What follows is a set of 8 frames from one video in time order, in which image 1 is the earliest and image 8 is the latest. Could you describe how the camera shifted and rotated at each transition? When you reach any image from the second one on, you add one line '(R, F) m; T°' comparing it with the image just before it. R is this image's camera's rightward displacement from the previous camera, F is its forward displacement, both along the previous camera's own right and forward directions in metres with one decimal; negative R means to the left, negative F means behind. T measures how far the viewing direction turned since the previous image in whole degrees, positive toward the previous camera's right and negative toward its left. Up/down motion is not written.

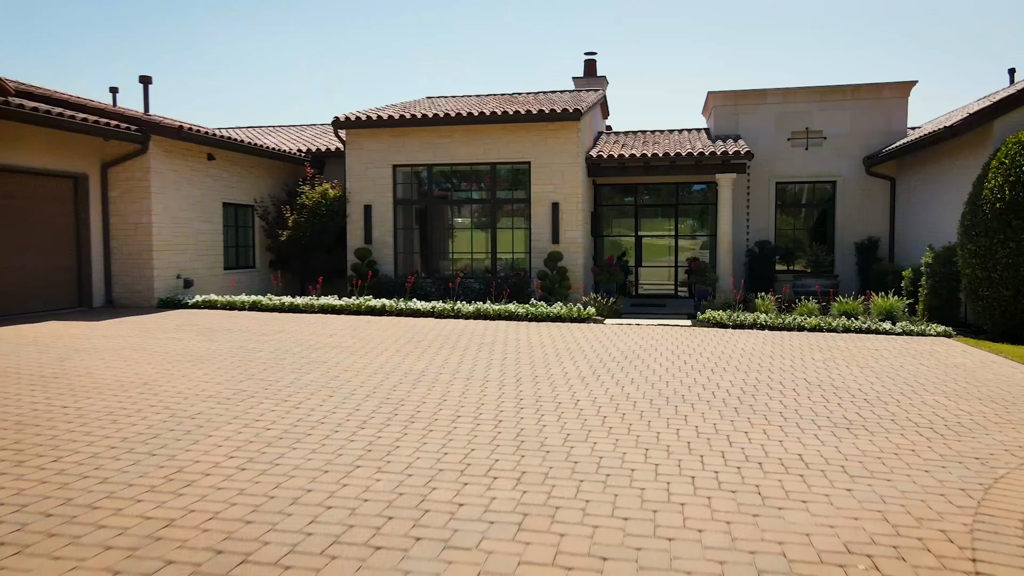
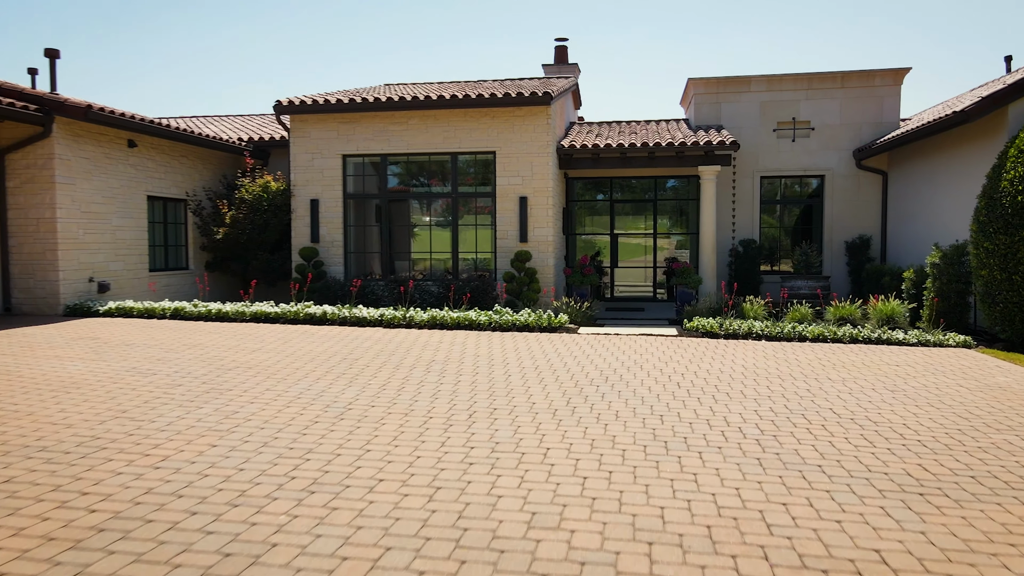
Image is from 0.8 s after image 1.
(+0.1, +1.3) m; +2°
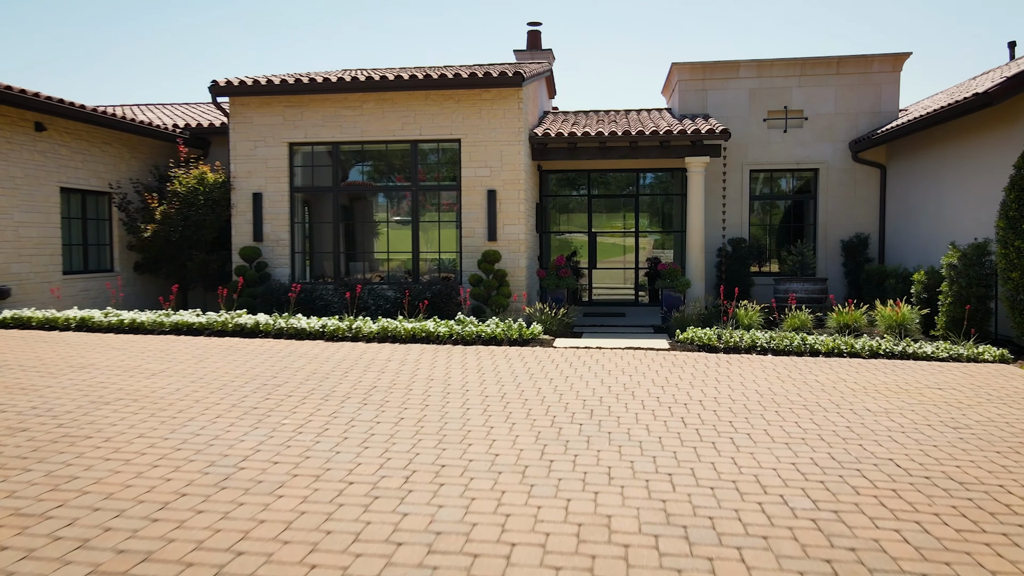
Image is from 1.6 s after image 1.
(+0.1, +1.3) m; +2°
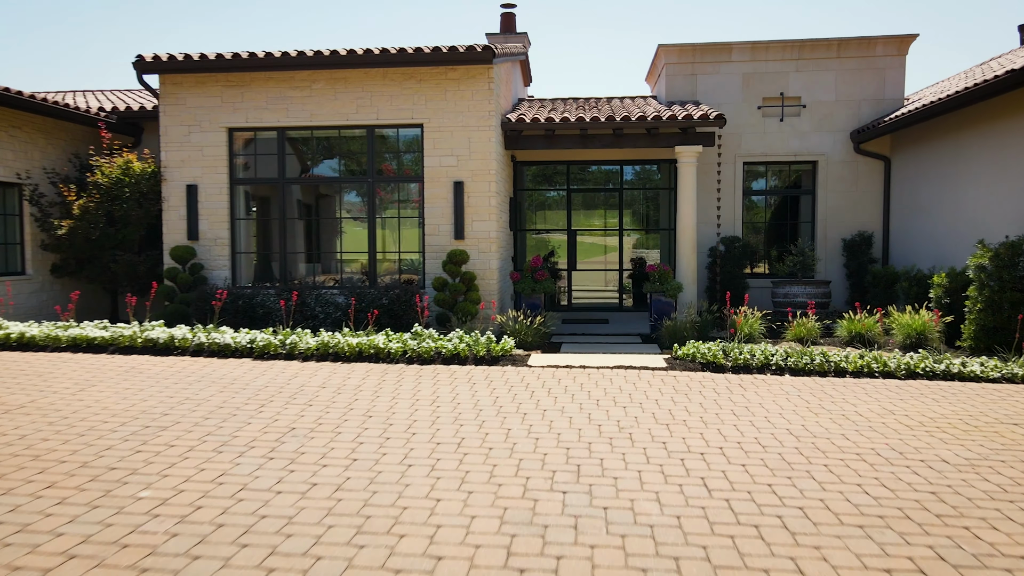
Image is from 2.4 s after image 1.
(+0.1, +1.3) m; +2°
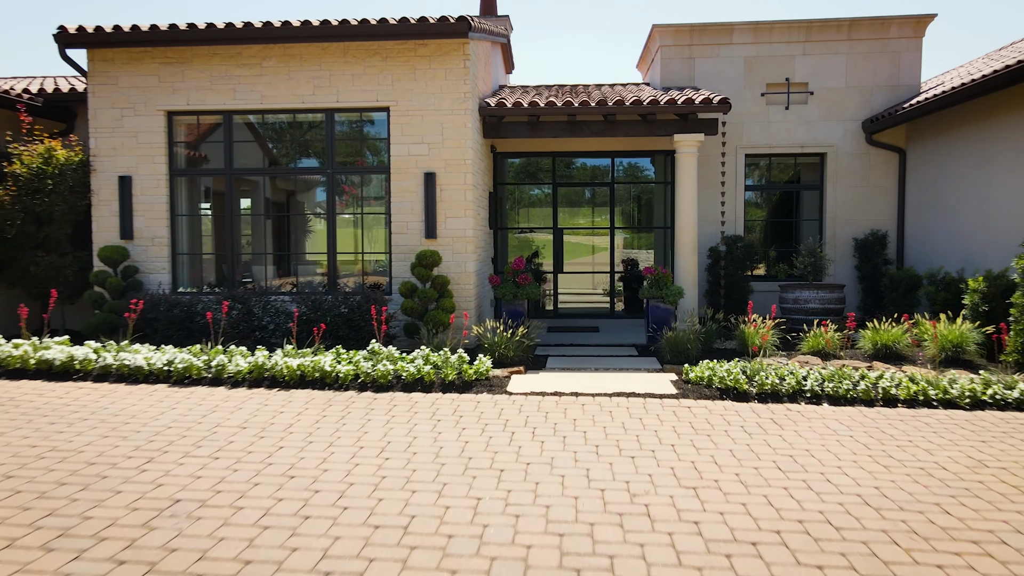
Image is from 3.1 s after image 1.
(+0.1, +1.2) m; +1°
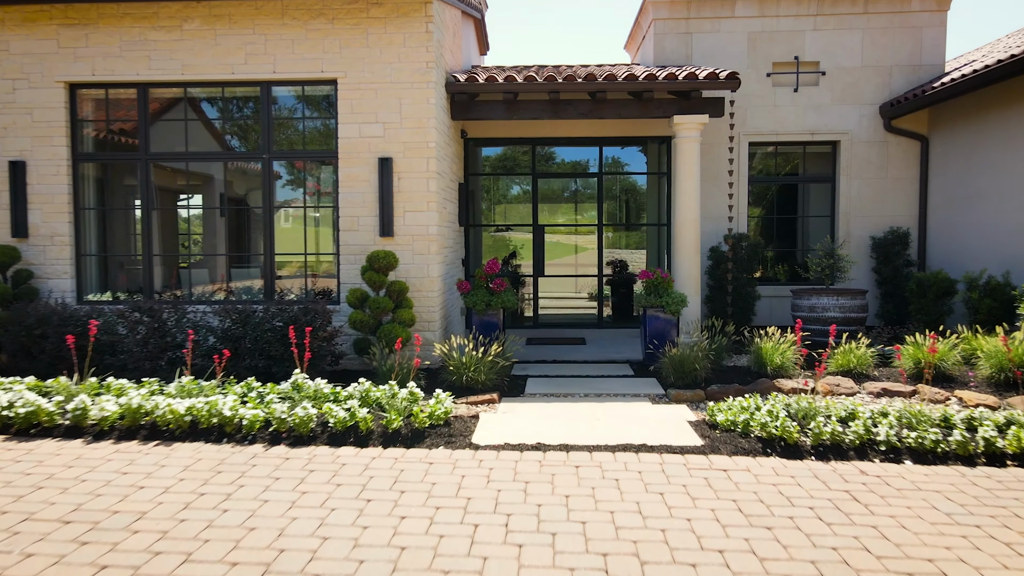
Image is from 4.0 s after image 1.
(+0.1, +1.4) m; +2°
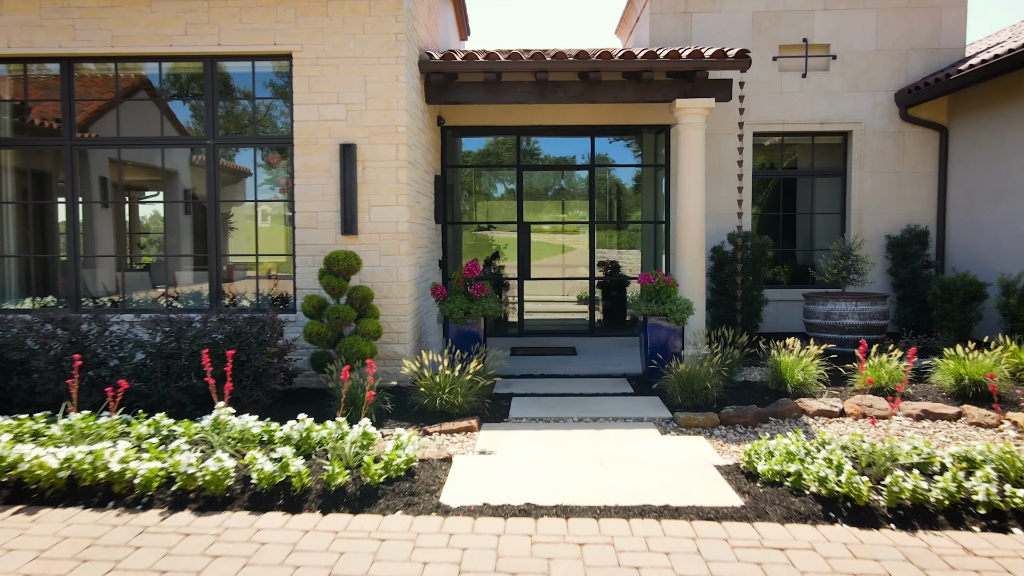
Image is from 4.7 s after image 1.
(0.0, +0.9) m; +1°
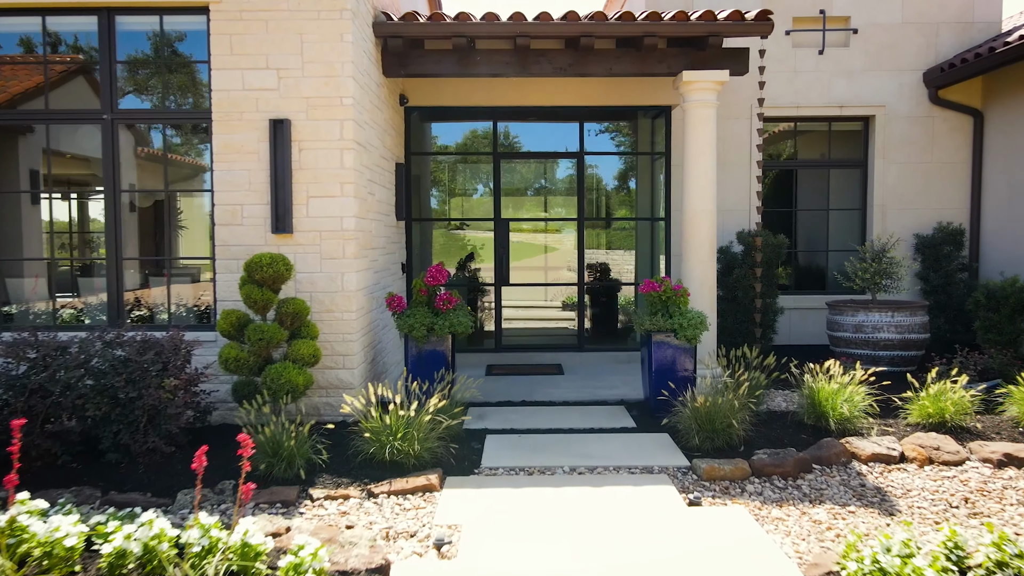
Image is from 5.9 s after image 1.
(0.0, +1.2) m; +2°
